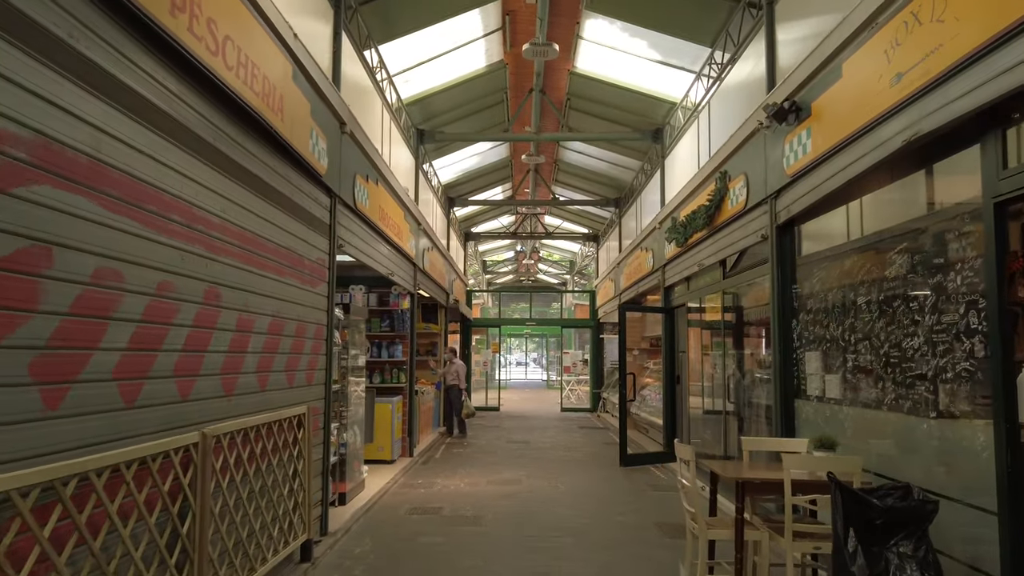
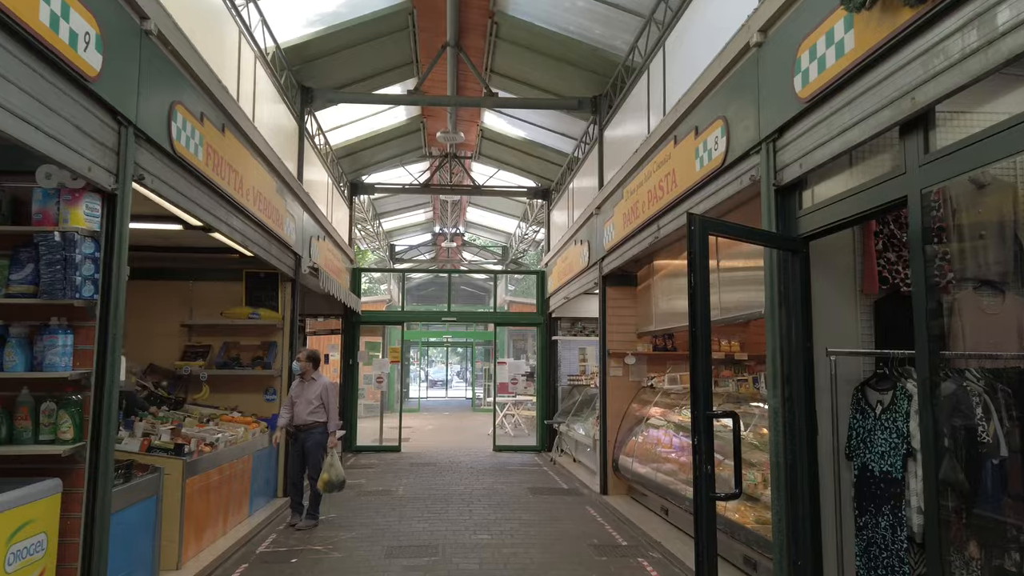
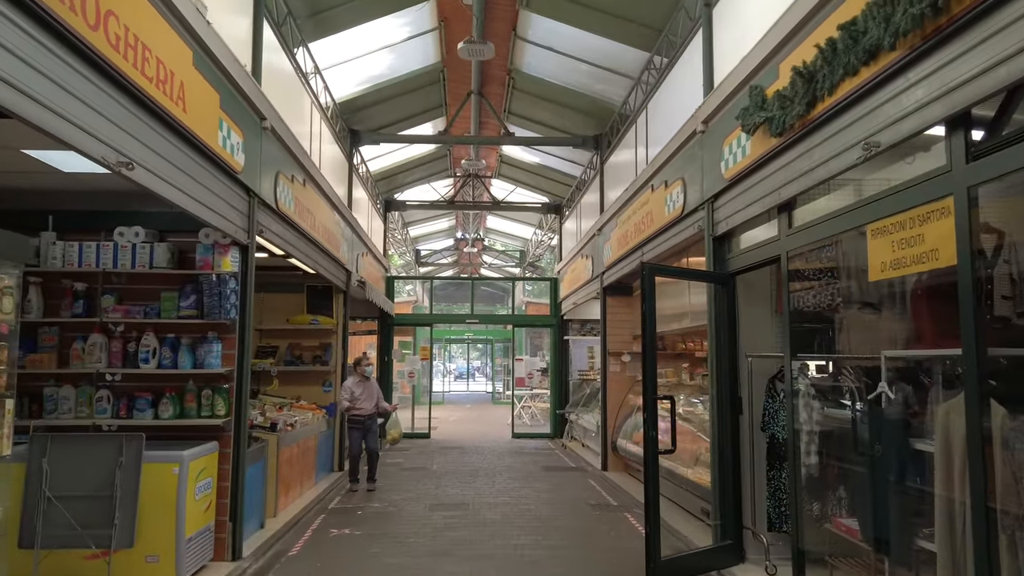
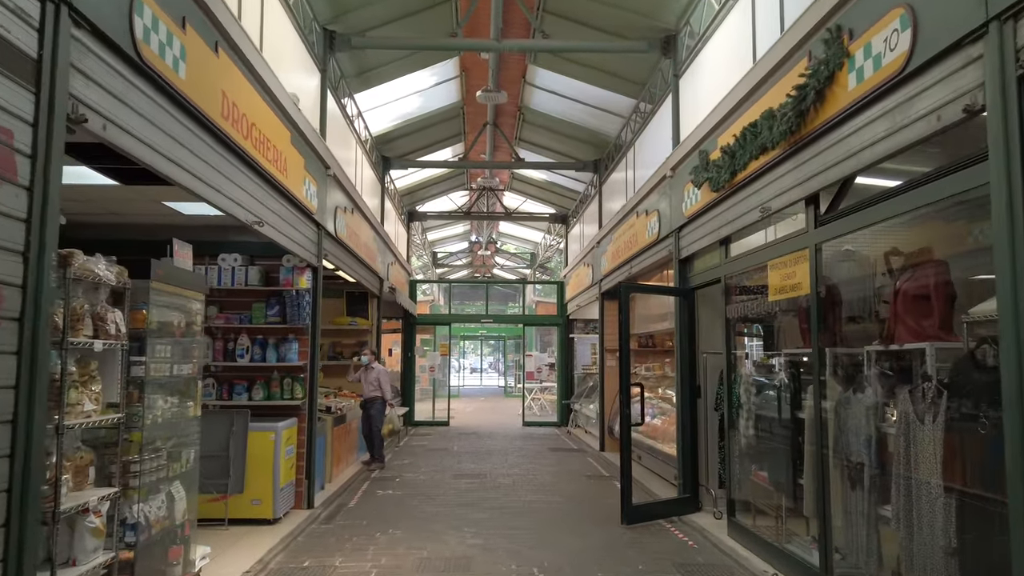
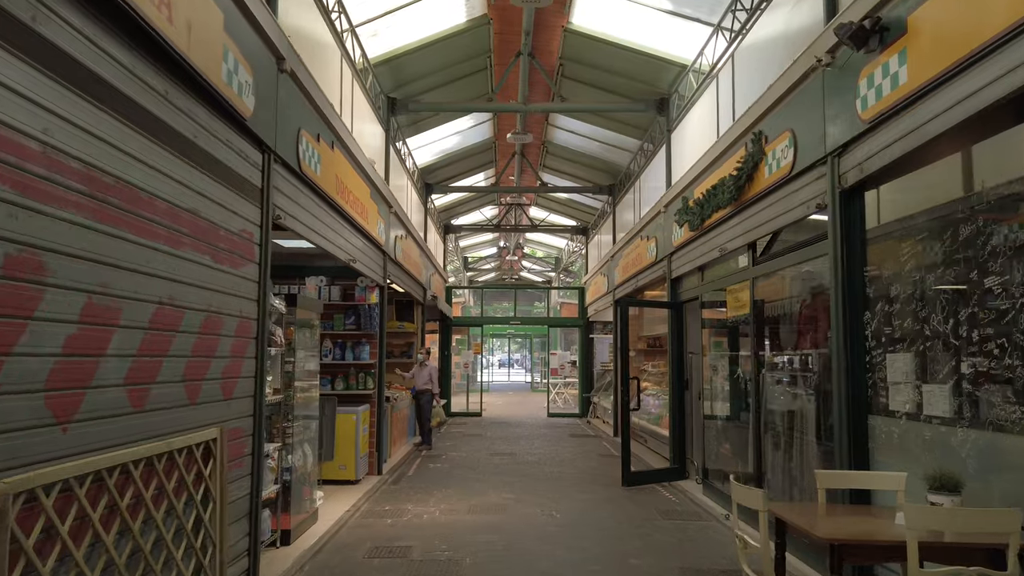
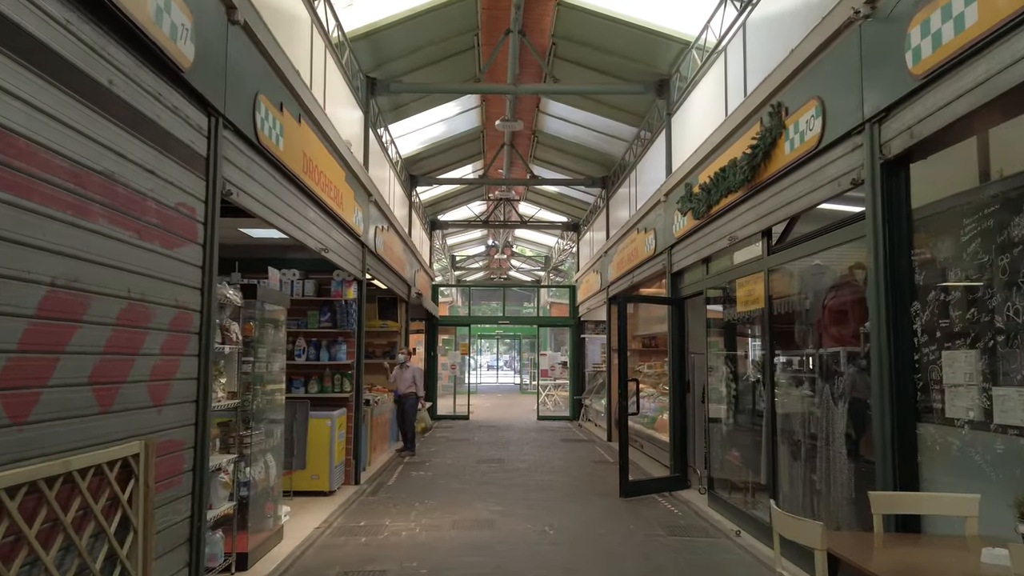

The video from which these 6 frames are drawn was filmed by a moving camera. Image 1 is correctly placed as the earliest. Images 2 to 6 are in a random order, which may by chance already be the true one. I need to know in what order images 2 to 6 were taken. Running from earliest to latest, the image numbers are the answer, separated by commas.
5, 6, 4, 3, 2
